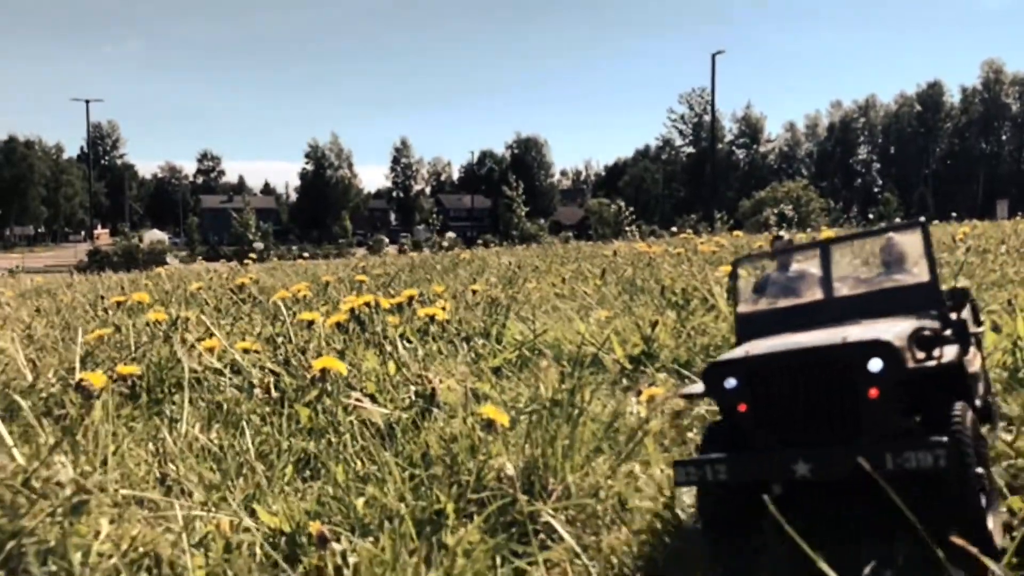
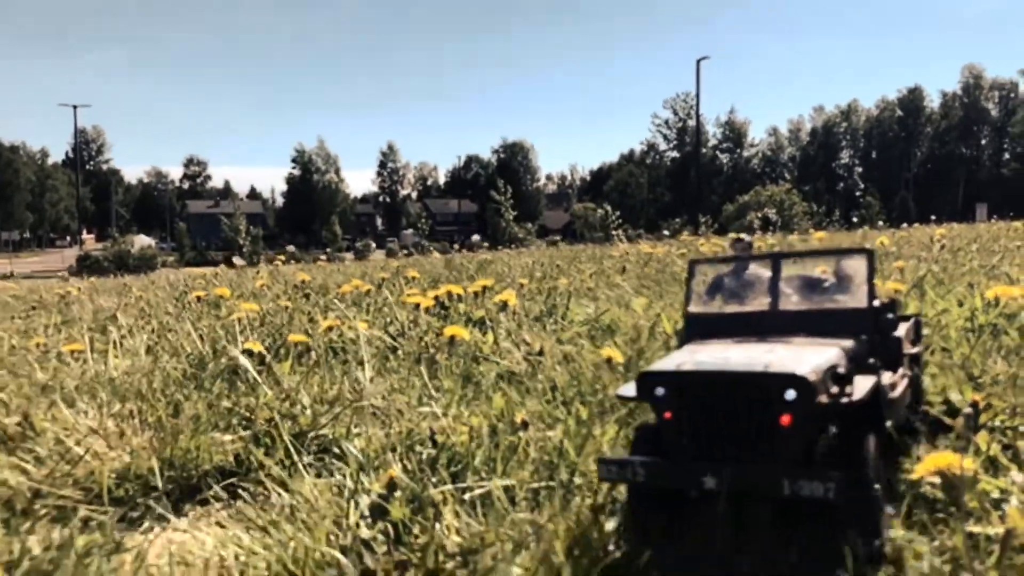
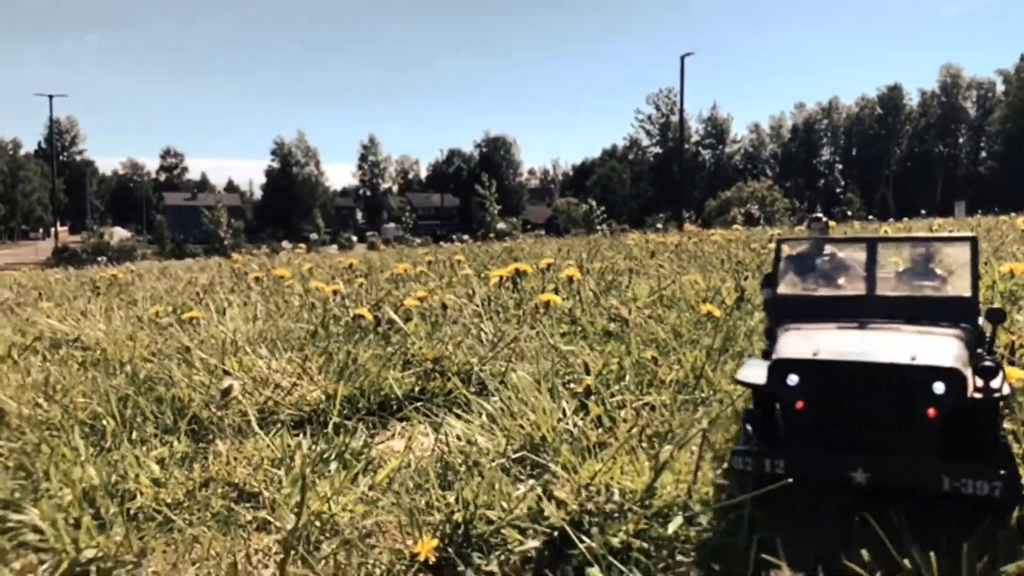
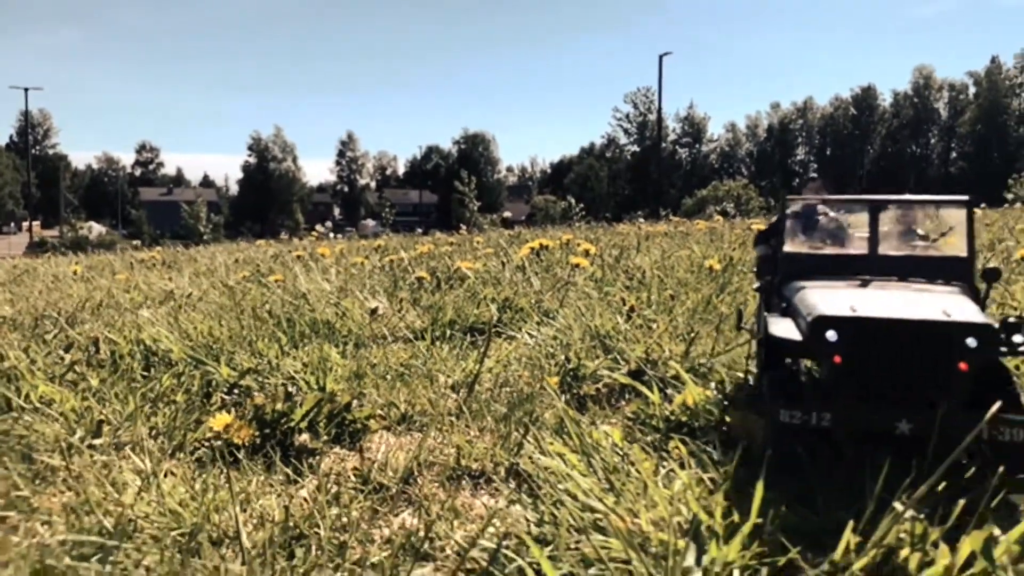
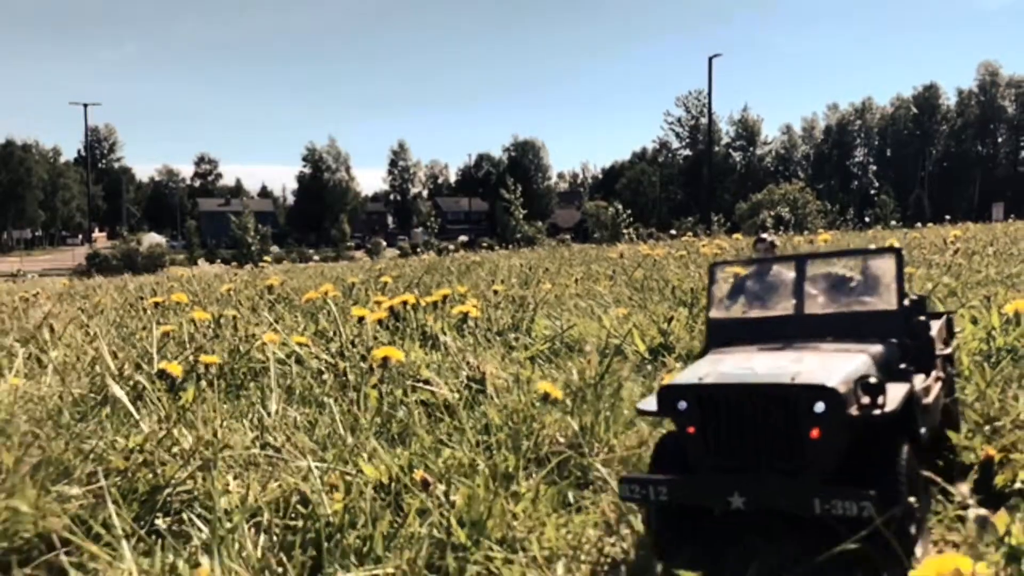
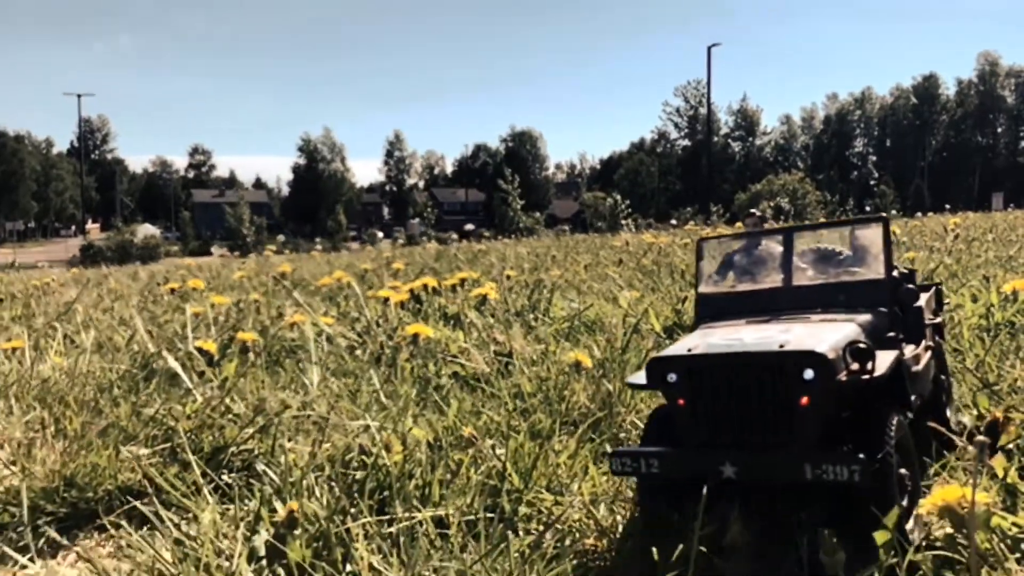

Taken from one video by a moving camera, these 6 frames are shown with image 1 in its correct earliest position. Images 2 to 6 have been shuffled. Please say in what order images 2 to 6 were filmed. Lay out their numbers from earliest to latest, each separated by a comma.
5, 6, 2, 3, 4
